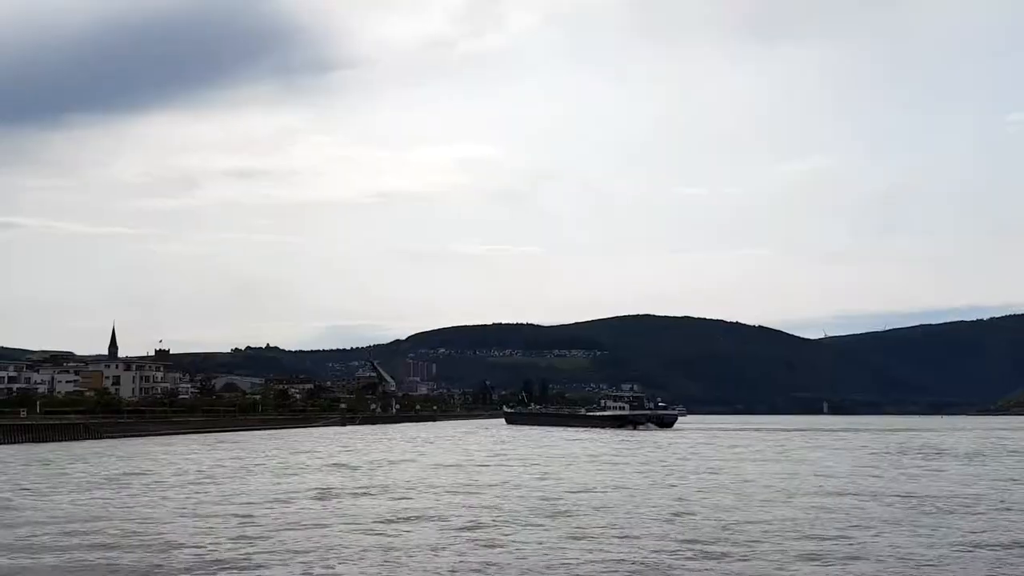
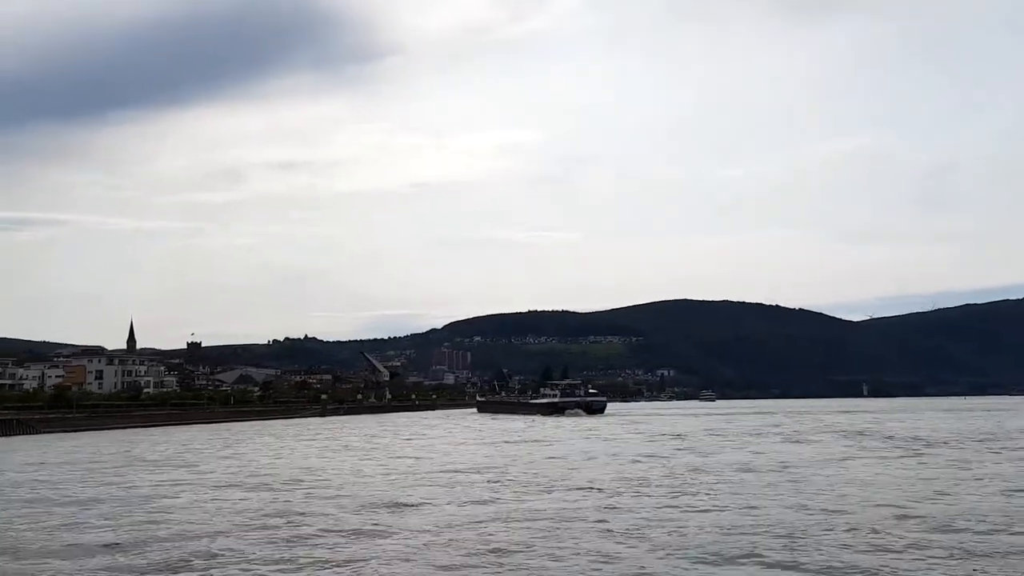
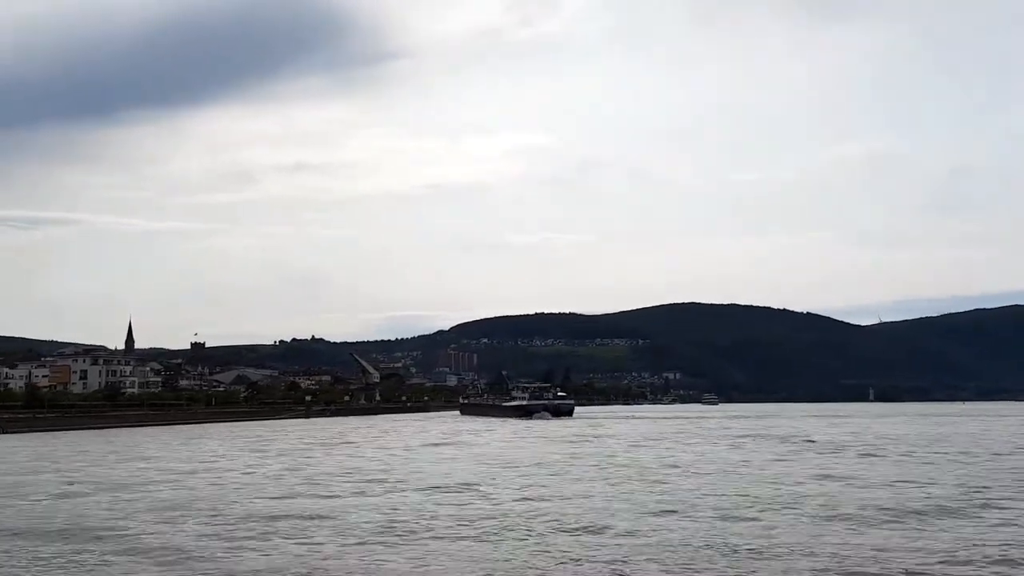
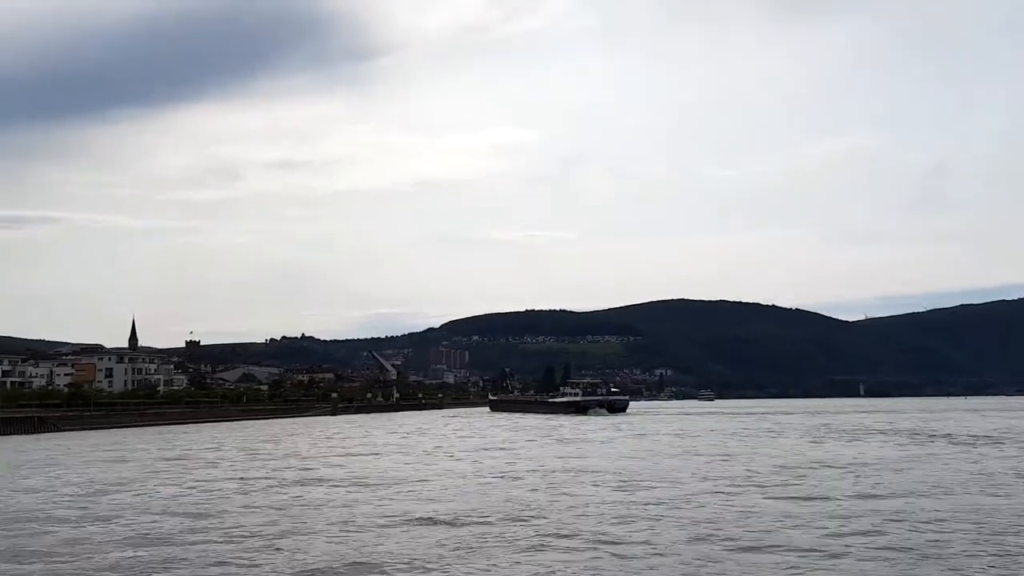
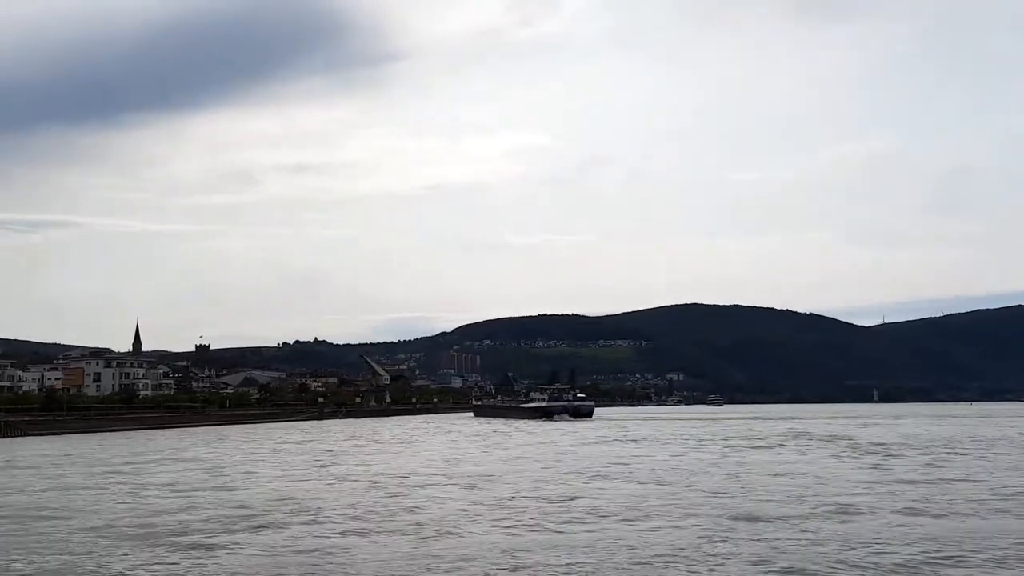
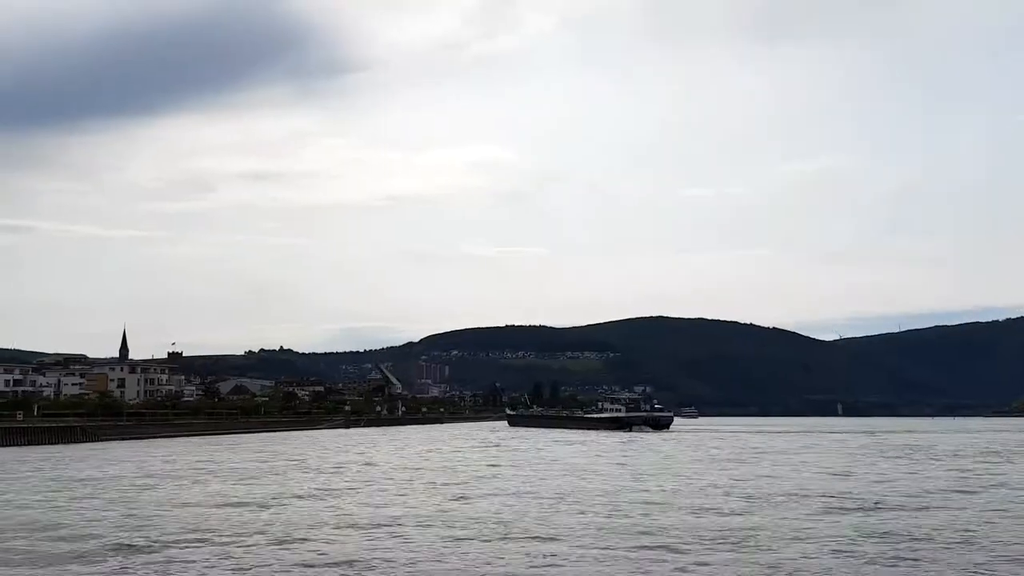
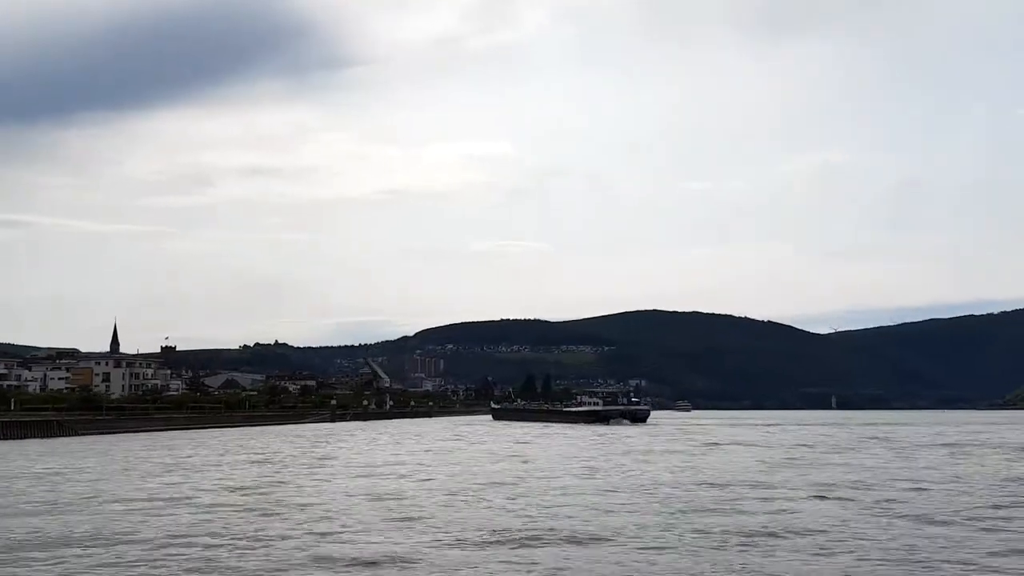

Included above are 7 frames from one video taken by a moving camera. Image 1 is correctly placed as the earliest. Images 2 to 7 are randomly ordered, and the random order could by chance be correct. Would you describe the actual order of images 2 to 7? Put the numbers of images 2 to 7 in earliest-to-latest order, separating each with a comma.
6, 7, 4, 2, 5, 3
